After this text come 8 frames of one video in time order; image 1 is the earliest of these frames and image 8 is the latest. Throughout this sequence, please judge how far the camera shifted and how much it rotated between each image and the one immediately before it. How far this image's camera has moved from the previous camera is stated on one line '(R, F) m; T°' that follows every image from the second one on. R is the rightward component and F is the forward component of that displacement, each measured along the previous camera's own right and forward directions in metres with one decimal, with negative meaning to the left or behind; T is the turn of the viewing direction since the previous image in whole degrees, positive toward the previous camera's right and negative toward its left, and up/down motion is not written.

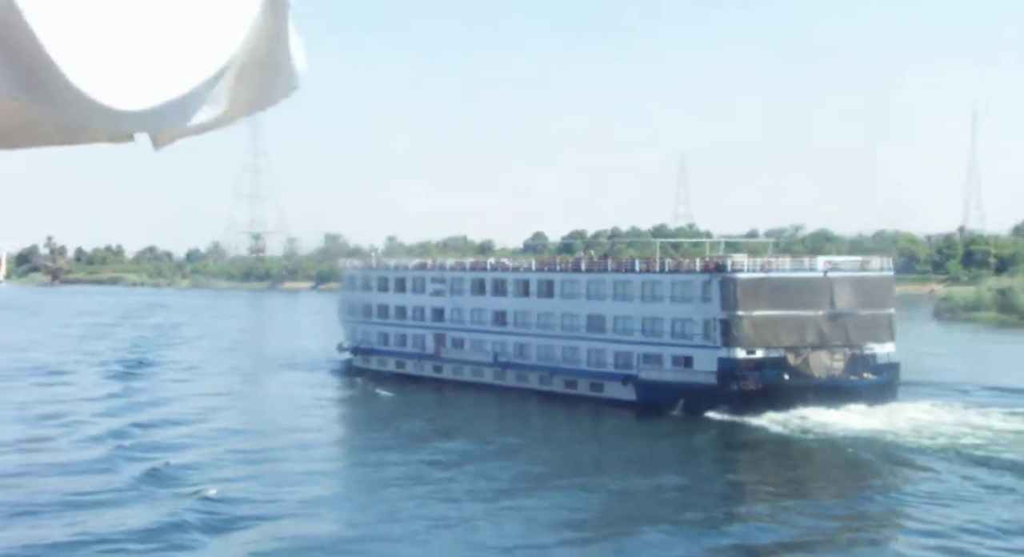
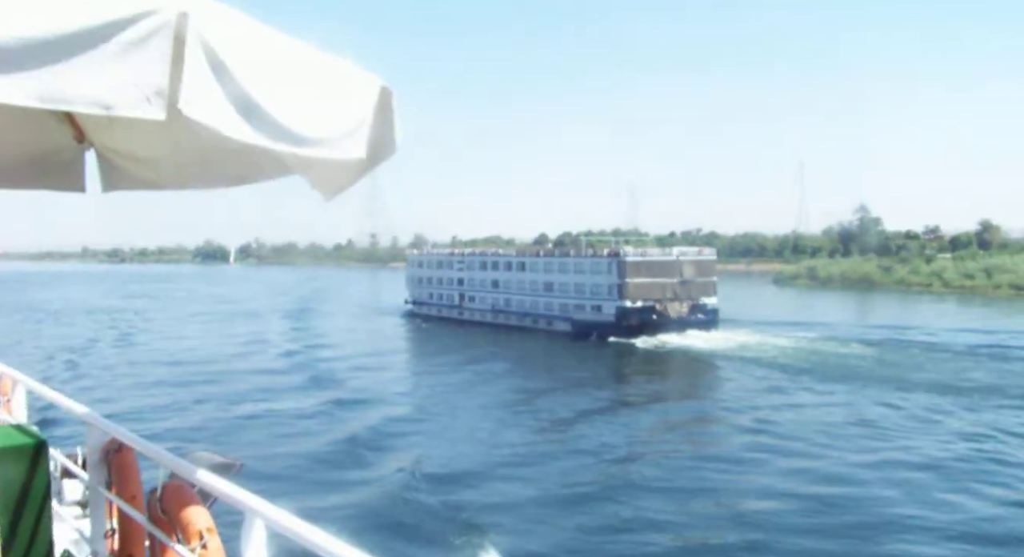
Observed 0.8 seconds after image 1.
(+1.5, -13.0) m; -3°
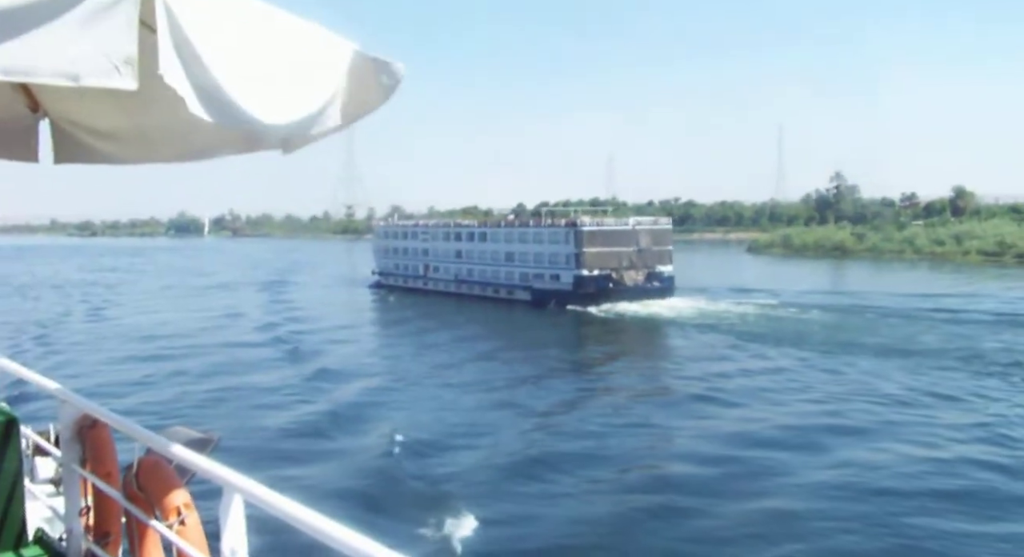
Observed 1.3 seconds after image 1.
(+0.5, 0.0) m; +1°
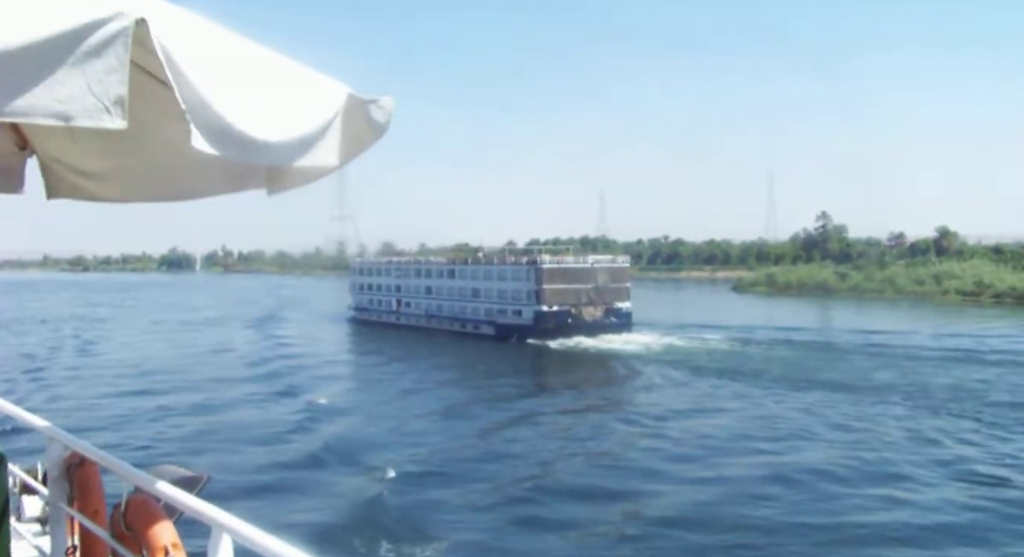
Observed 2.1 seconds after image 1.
(+0.7, -0.2) m; -1°
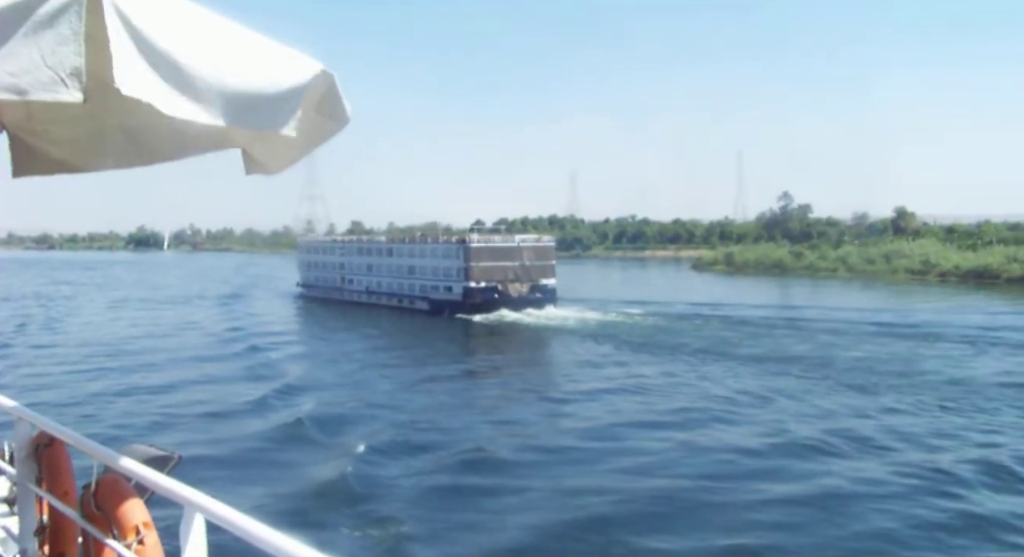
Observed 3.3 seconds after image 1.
(+1.0, -0.4) m; 0°
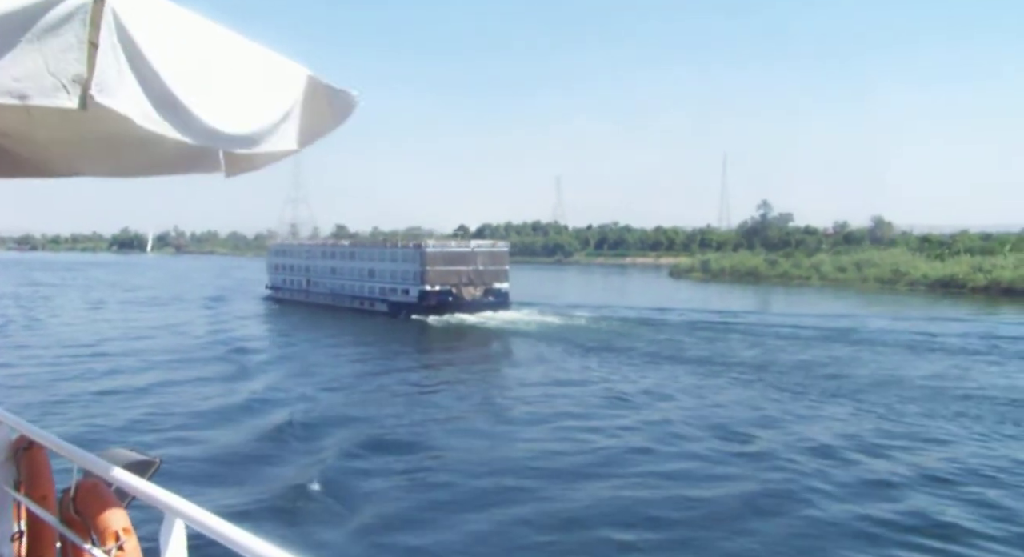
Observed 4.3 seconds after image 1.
(+0.7, -0.2) m; 0°
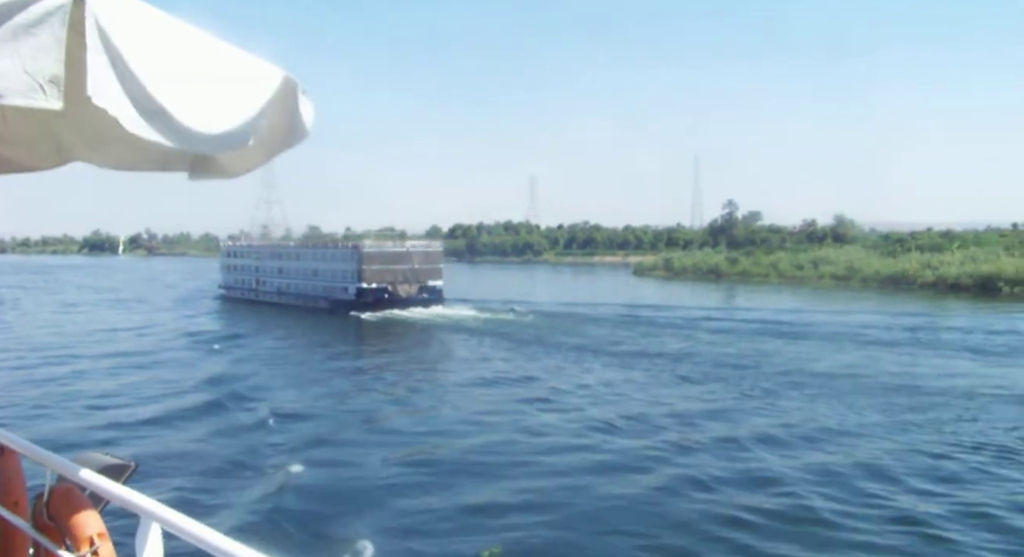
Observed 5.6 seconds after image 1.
(+1.0, -0.3) m; 0°
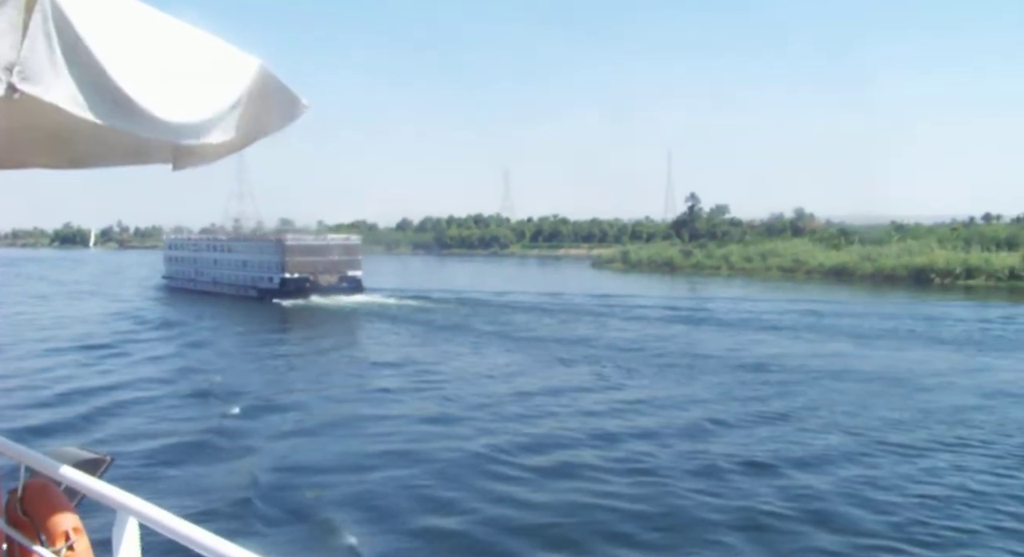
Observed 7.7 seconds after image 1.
(+1.5, -0.4) m; 0°
